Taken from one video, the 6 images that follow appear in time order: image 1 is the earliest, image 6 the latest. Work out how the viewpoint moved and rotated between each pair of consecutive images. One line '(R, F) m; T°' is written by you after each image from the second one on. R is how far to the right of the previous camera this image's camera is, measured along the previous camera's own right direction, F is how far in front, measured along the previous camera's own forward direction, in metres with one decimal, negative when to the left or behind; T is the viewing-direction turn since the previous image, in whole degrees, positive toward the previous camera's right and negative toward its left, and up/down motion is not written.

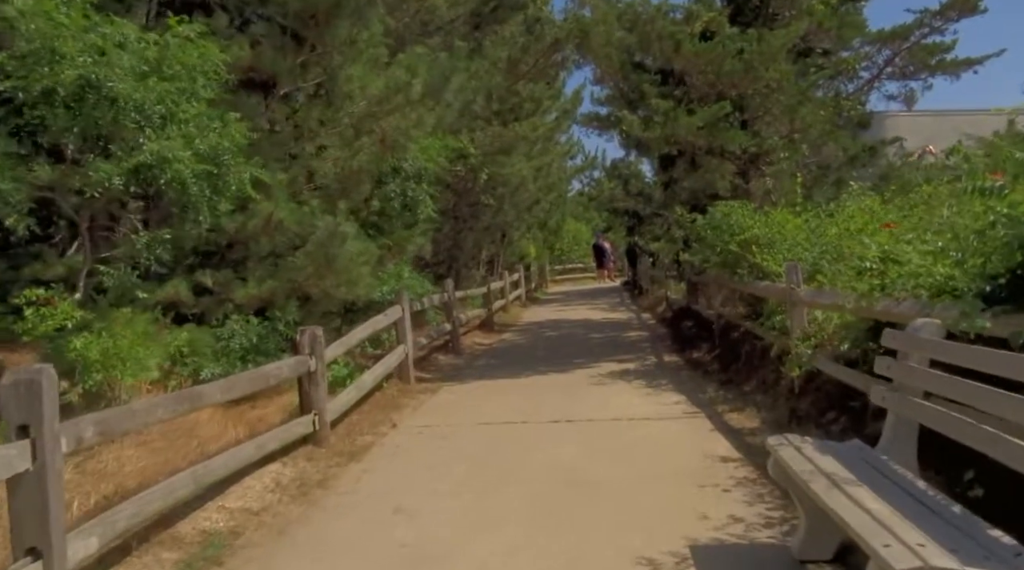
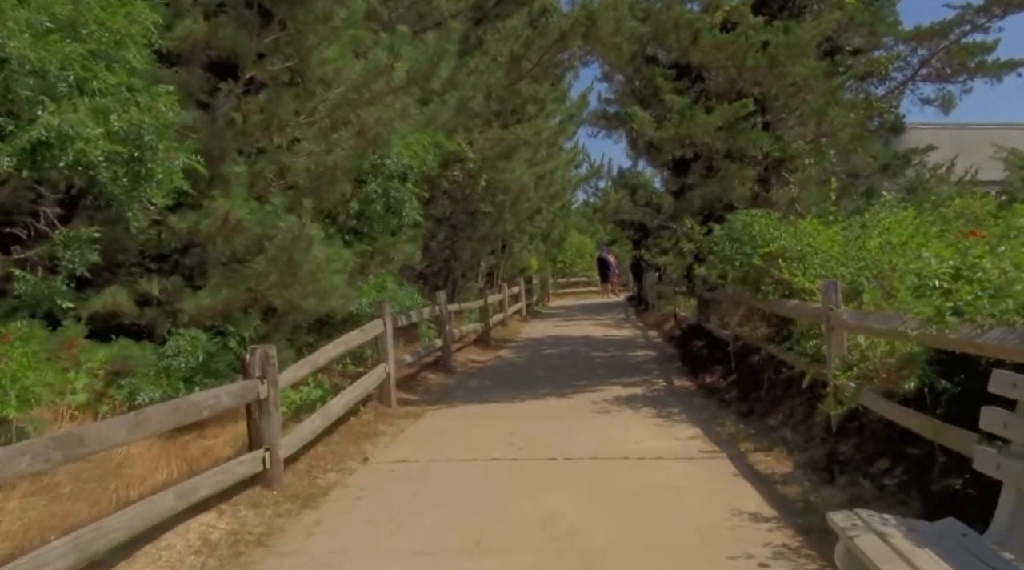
(+0.1, +1.1) m; 0°
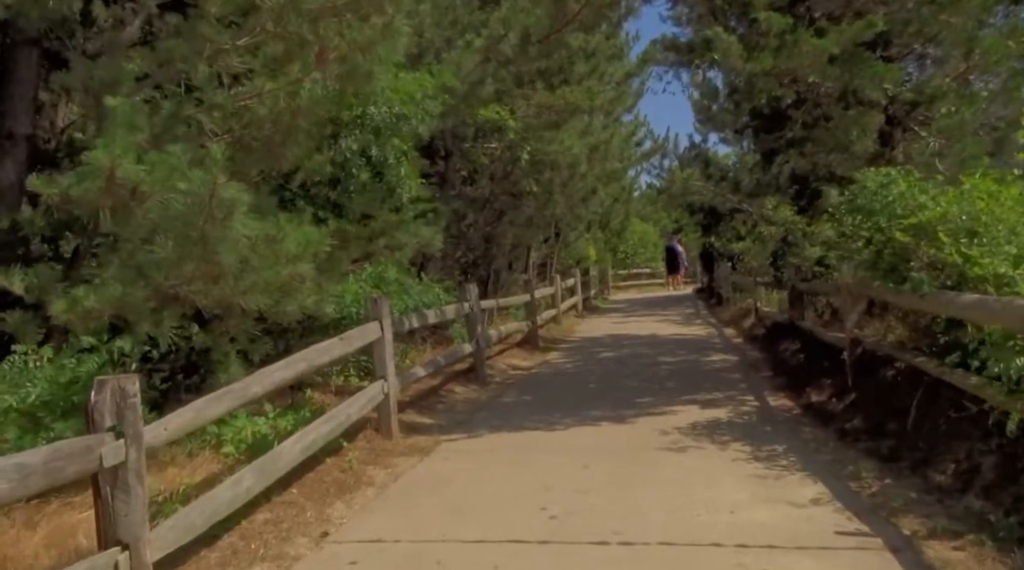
(+0.2, +2.4) m; -4°
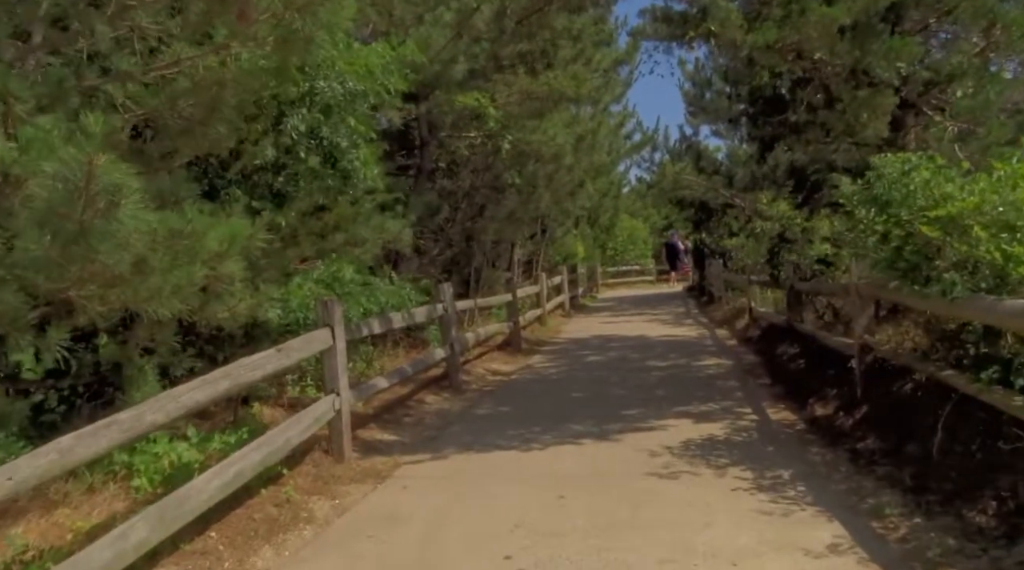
(+0.2, +0.8) m; +1°
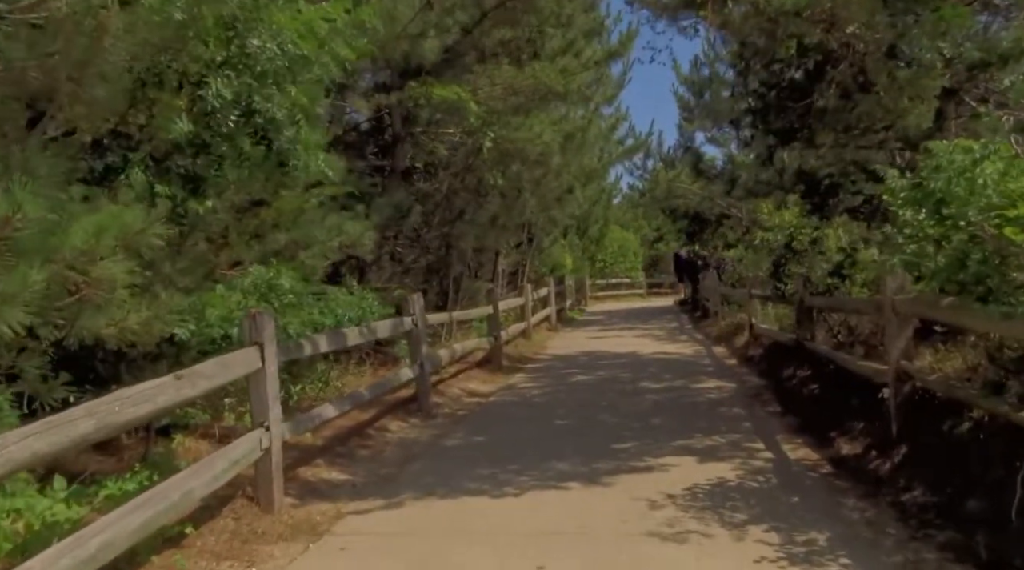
(+0.1, +1.1) m; +1°
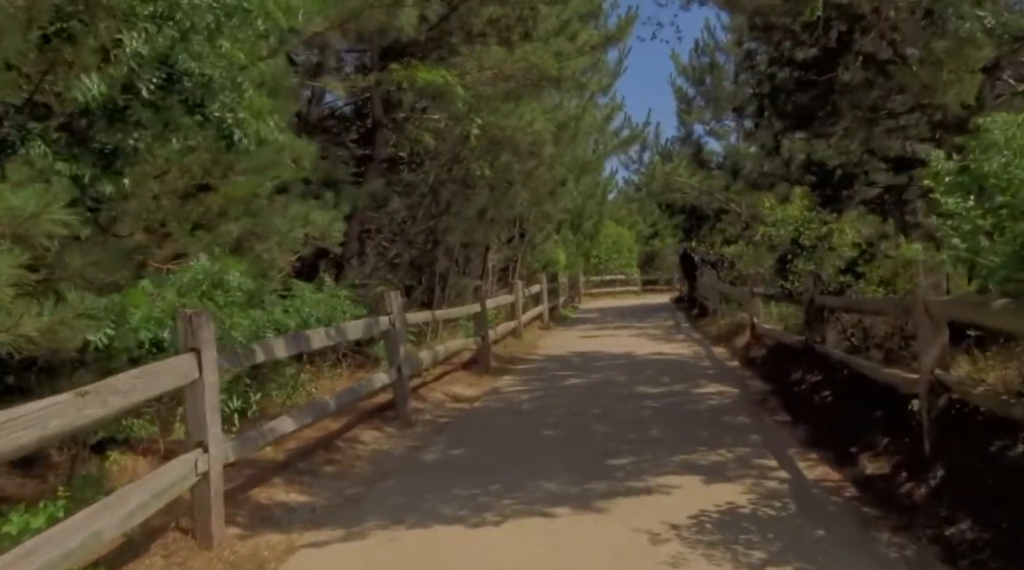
(+0.1, +0.7) m; 0°
